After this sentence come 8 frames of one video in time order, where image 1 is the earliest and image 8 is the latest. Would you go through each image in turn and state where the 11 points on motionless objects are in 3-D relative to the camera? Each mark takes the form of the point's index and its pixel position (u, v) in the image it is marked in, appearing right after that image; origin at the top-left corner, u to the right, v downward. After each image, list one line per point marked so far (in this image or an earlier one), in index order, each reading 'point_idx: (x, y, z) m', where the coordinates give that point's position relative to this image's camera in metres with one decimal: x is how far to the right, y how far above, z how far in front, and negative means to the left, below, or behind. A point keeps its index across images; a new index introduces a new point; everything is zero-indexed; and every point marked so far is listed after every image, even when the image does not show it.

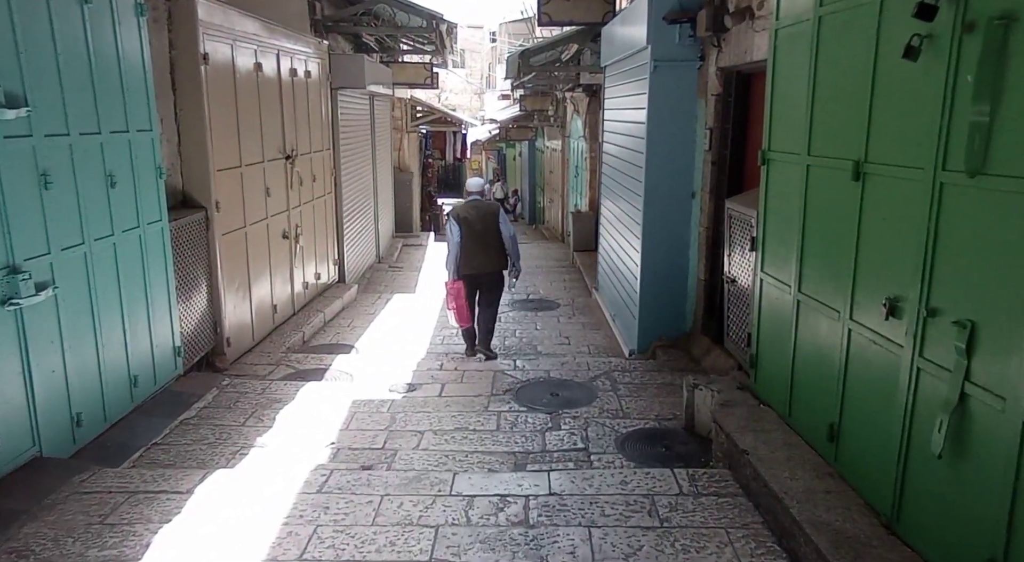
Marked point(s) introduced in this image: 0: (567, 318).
0: (+0.7, -0.4, +9.3) m
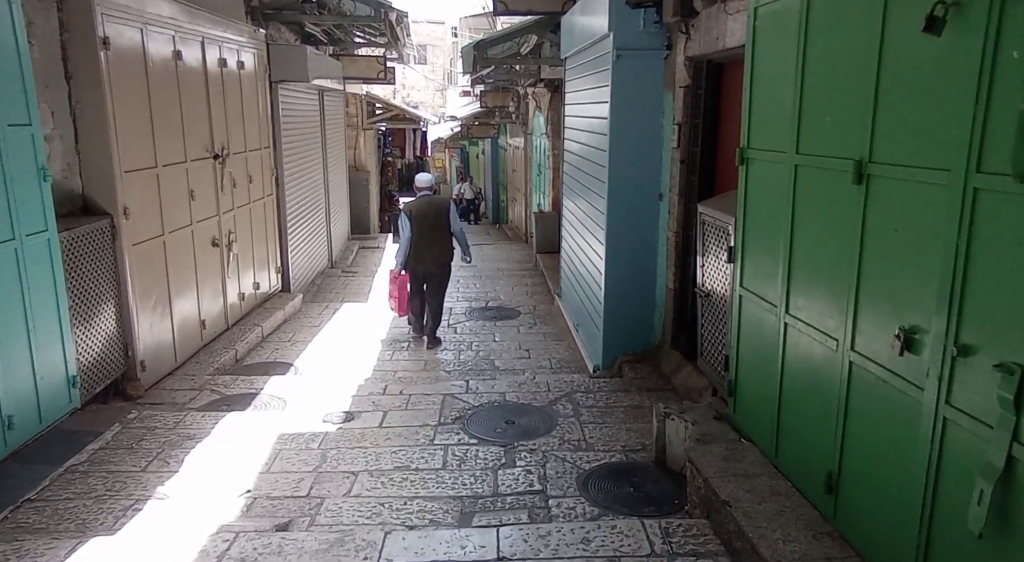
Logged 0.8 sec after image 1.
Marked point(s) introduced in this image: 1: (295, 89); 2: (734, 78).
0: (+0.2, -0.5, +8.7) m
1: (-3.2, +2.8, +11.3) m
2: (+1.4, +1.3, +5.1) m
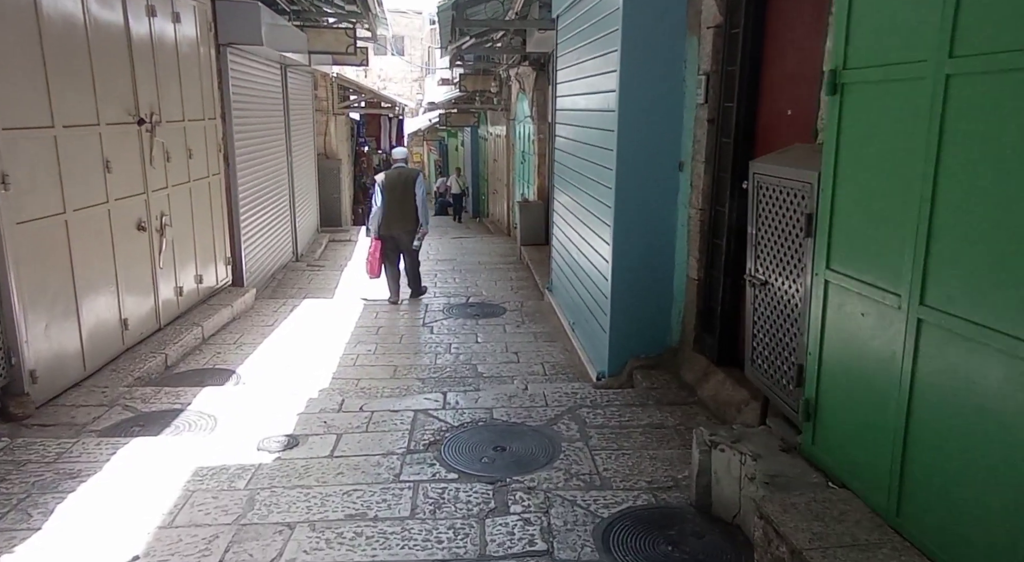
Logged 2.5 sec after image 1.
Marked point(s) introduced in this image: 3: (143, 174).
0: (0.0, -0.4, +7.6) m
1: (-3.4, +2.9, +10.1) m
2: (+1.4, +1.4, +4.0) m
3: (-3.0, +0.9, +6.4) m
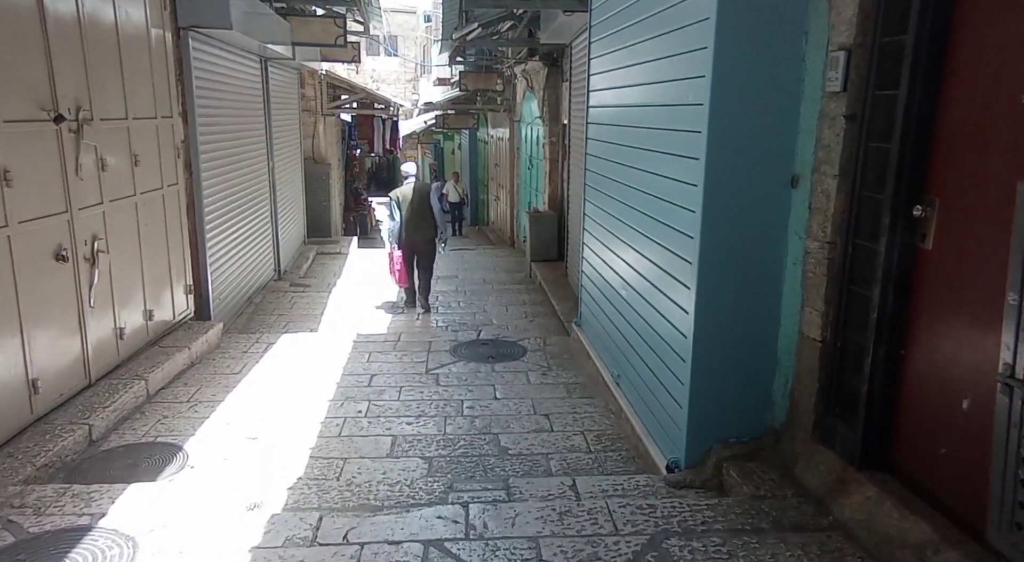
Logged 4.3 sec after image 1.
0: (+0.2, -0.7, +6.1) m
1: (-3.2, +2.6, +8.6) m
2: (+1.6, +1.1, +2.6) m
3: (-2.8, +0.6, +5.0) m
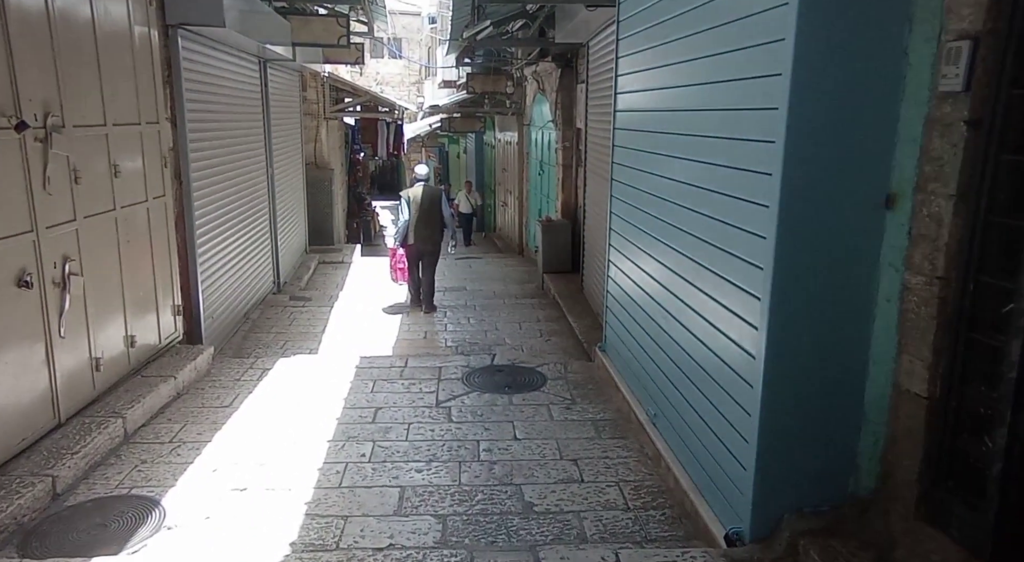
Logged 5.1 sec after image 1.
0: (+0.4, -0.9, +5.5) m
1: (-3.1, +2.4, +8.1) m
2: (+1.7, +1.0, +2.0) m
3: (-2.7, +0.4, +4.4) m
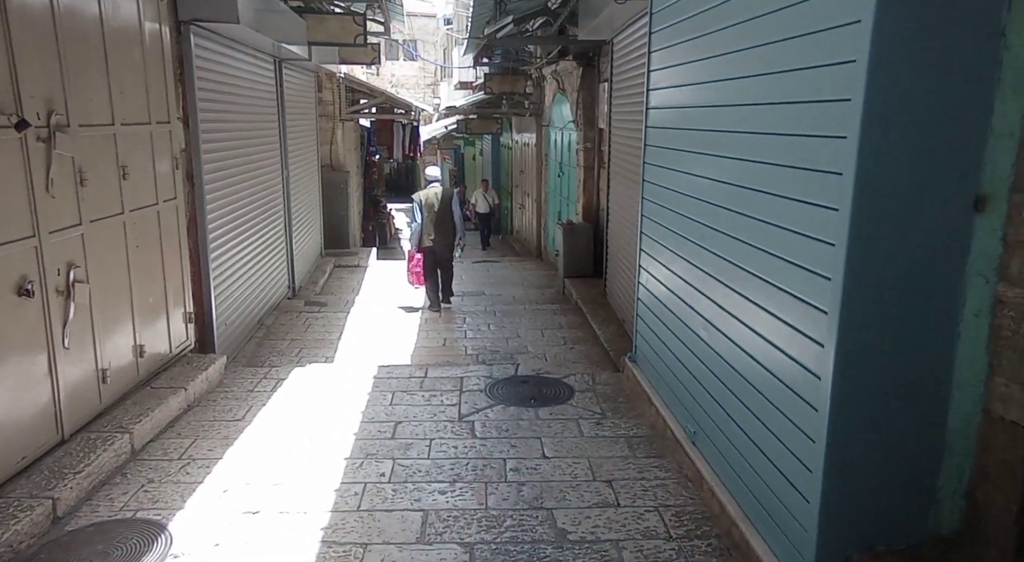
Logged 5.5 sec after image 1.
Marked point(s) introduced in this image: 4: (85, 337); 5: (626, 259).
0: (+0.5, -0.9, +5.2) m
1: (-2.9, +2.3, +7.8) m
2: (+1.9, +0.9, +1.6) m
3: (-2.5, +0.4, +4.1) m
4: (-2.5, -0.3, +4.6) m
5: (+1.3, +0.3, +8.8) m
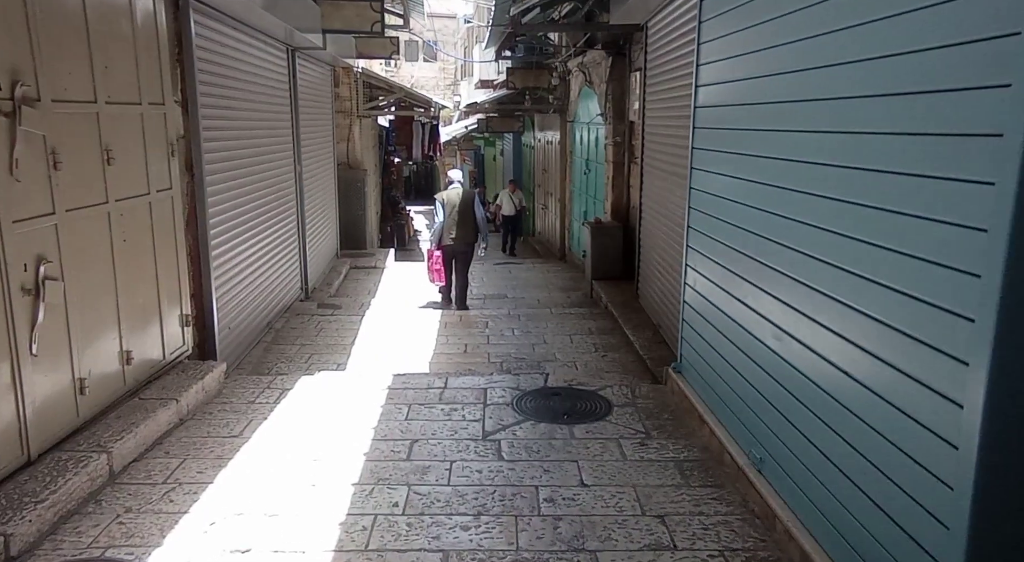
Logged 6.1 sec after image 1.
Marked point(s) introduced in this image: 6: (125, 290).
0: (+0.7, -0.9, +4.6) m
1: (-2.6, +2.3, +7.3) m
2: (+2.0, +0.9, +1.0) m
3: (-2.4, +0.4, +3.5) m
4: (-2.4, -0.3, +4.1) m
5: (+1.6, +0.2, +8.1) m
6: (-2.4, -0.1, +4.8) m
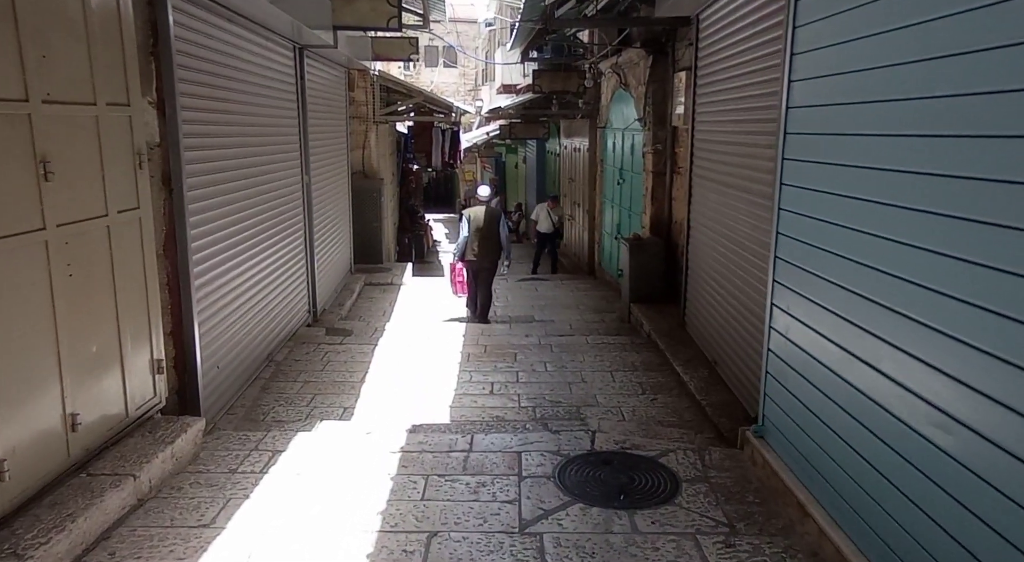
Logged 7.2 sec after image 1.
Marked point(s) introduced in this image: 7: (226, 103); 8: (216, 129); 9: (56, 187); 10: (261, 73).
0: (+0.9, -1.2, +3.5) m
1: (-2.3, +2.1, +6.3) m
2: (+2.1, +0.7, -0.1) m
3: (-2.2, +0.2, +2.6) m
4: (-2.2, -0.5, +3.1) m
5: (+1.9, 0.0, +7.0) m
6: (-2.2, -0.3, +3.9) m
7: (-2.3, +1.4, +6.2) m
8: (-2.2, +1.2, +5.9) m
9: (-2.2, +0.5, +3.7) m
10: (-2.4, +2.0, +7.5) m
